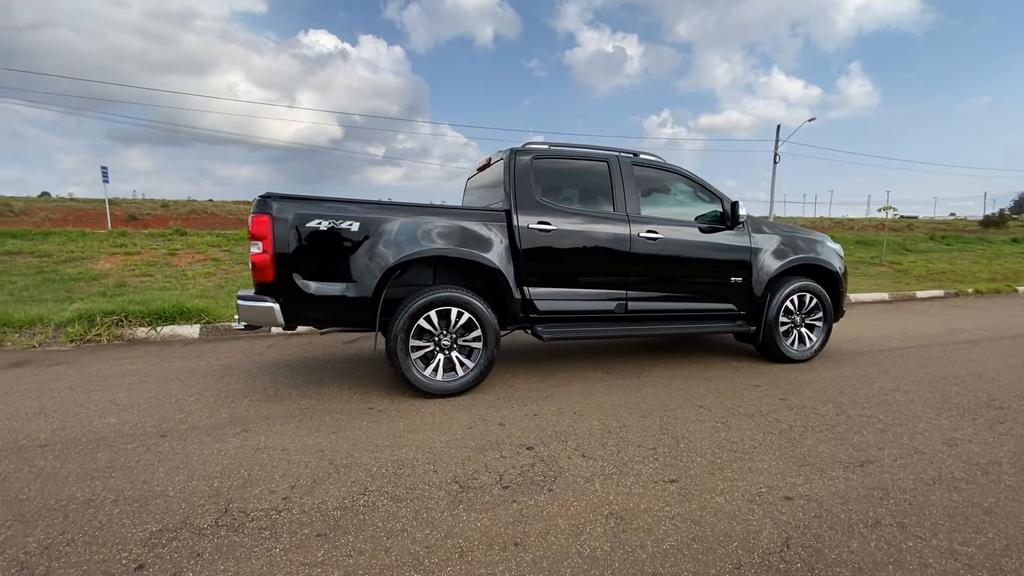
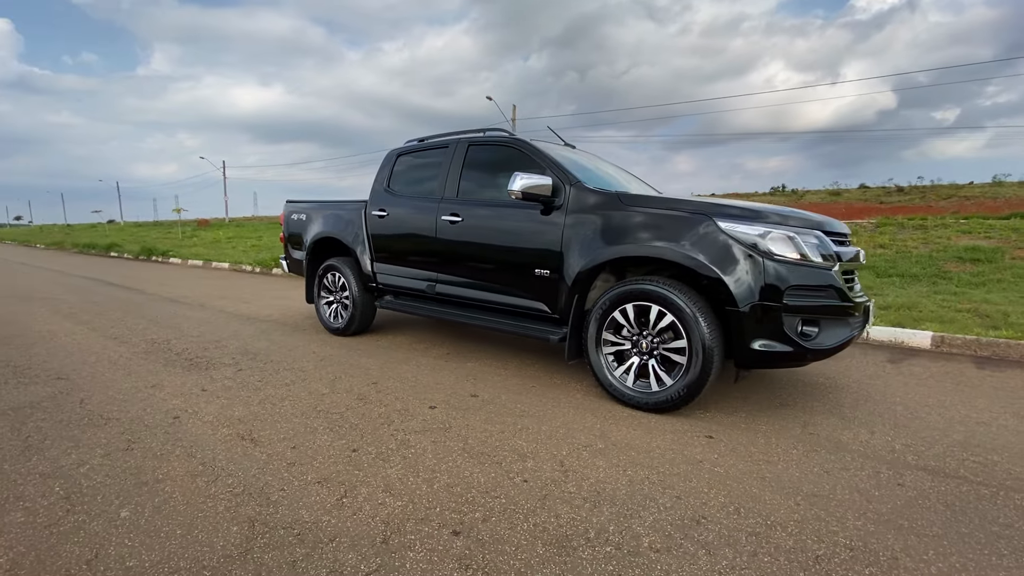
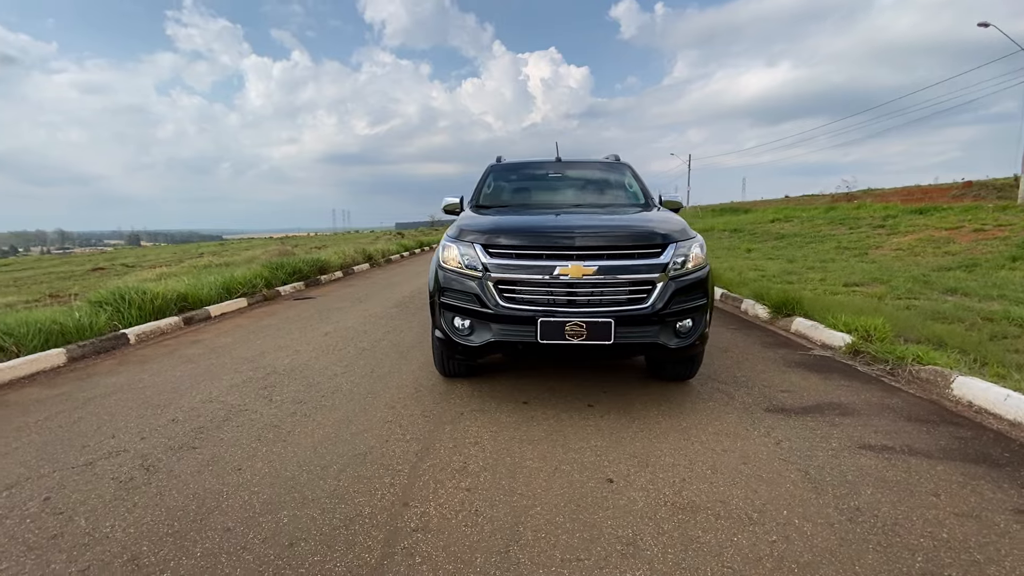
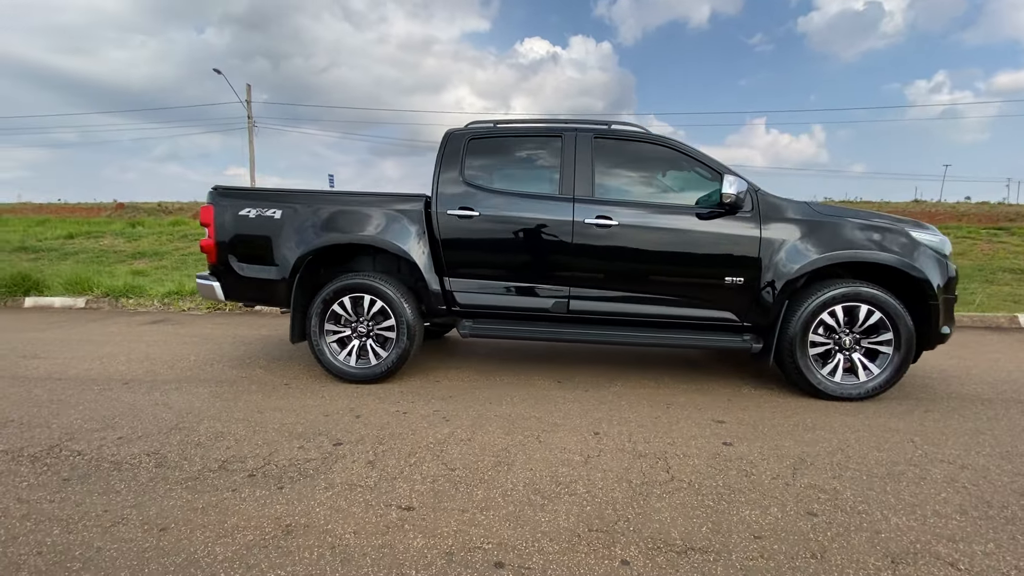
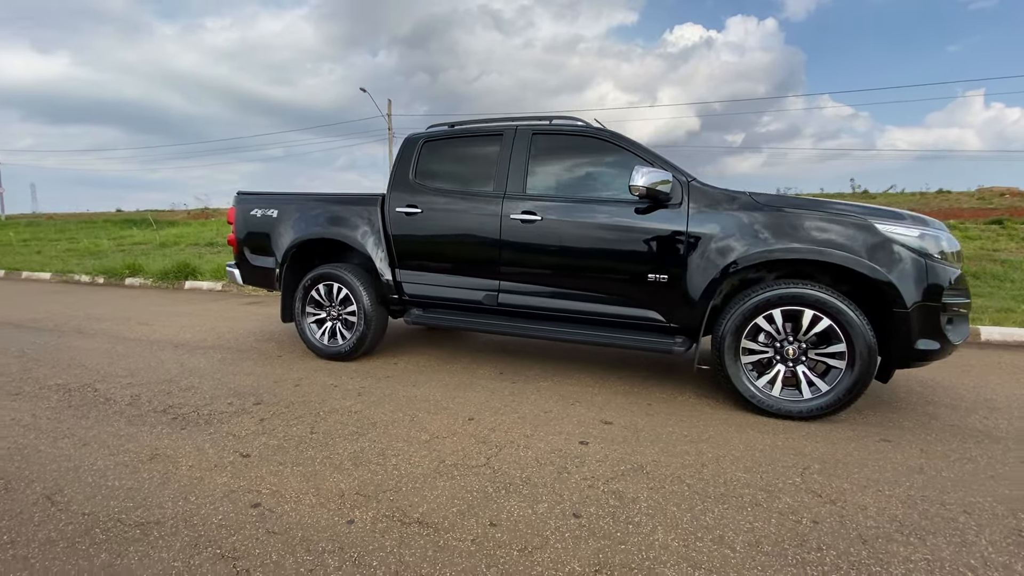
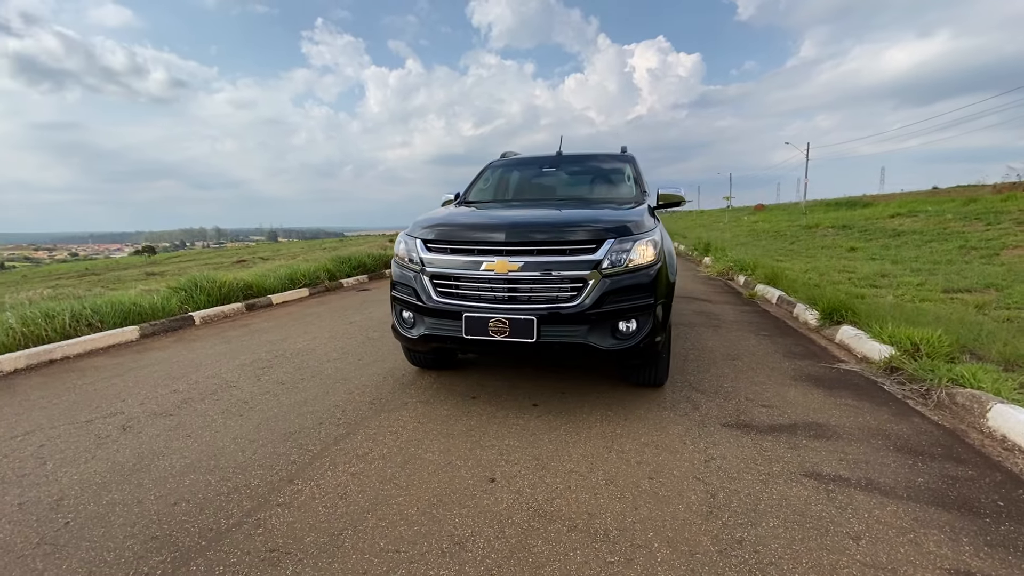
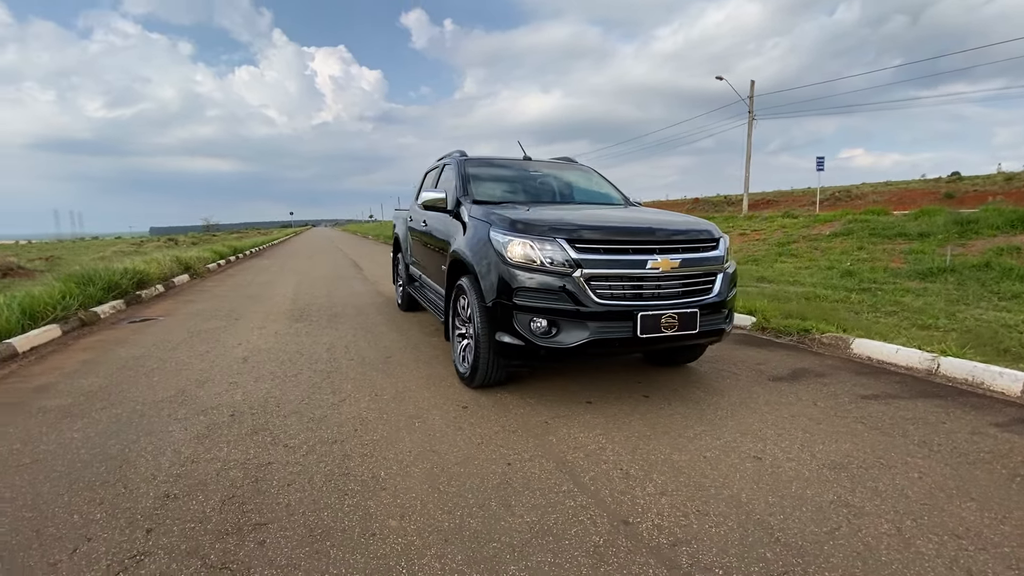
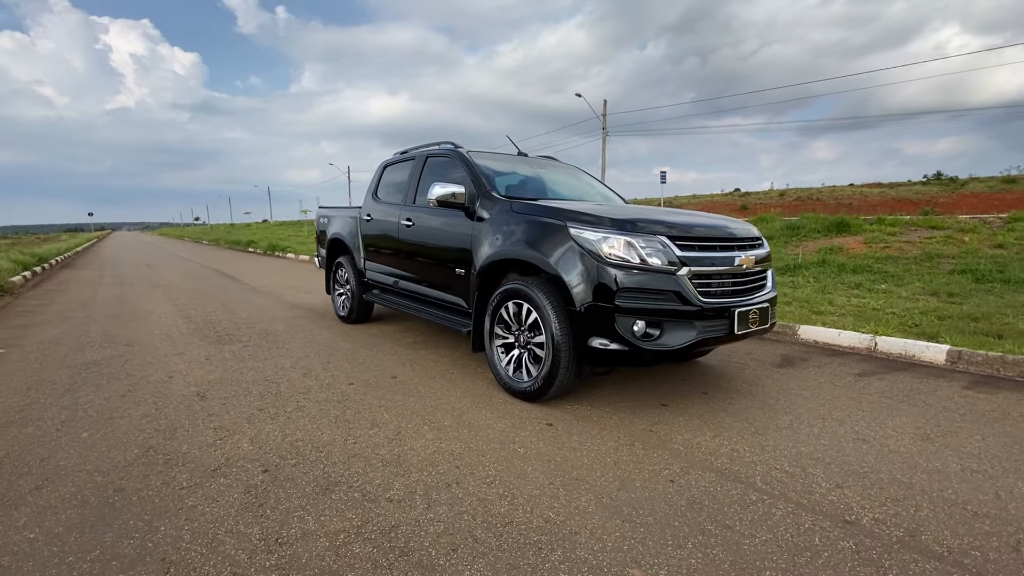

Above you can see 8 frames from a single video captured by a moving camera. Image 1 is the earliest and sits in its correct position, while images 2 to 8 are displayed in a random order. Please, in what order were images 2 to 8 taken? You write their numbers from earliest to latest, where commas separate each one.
4, 5, 2, 8, 7, 3, 6
